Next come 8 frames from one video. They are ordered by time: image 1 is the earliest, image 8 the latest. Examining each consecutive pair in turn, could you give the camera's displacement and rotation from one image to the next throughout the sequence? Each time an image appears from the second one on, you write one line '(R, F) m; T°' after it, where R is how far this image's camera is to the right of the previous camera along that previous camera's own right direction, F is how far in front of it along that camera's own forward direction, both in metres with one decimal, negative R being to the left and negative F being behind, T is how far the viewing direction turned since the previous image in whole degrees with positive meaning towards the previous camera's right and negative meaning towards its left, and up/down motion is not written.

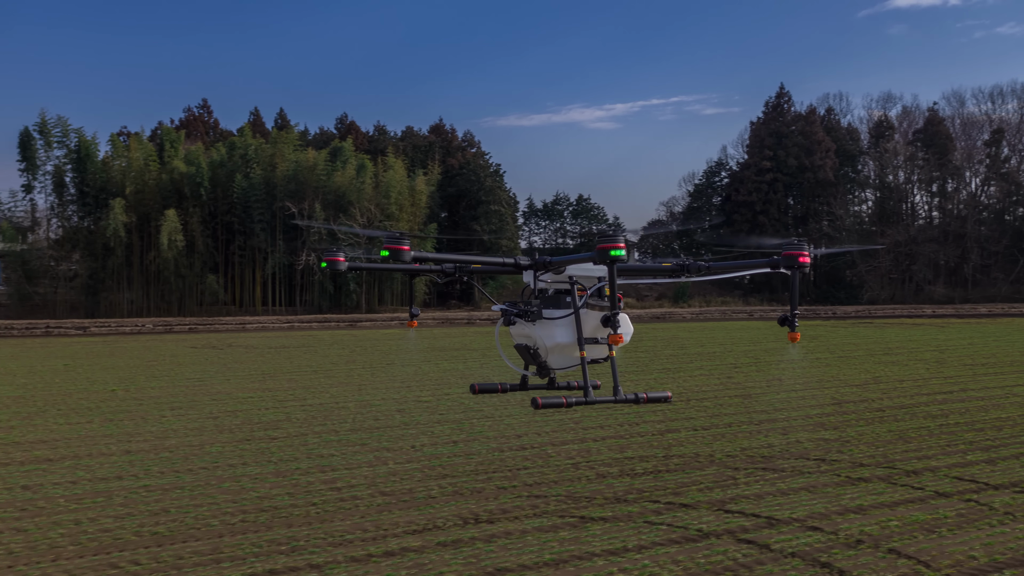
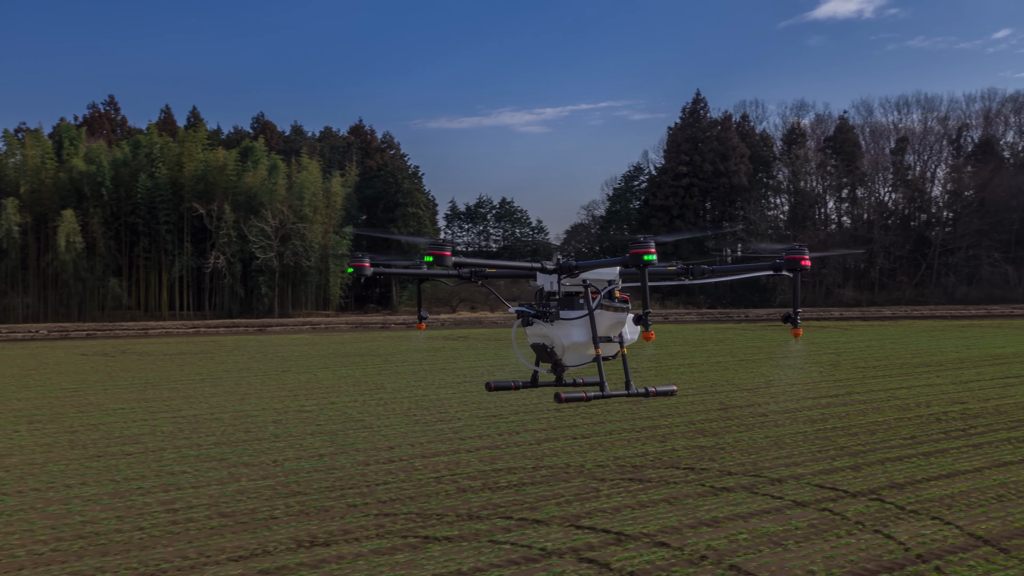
(+0.5, +0.2) m; +5°
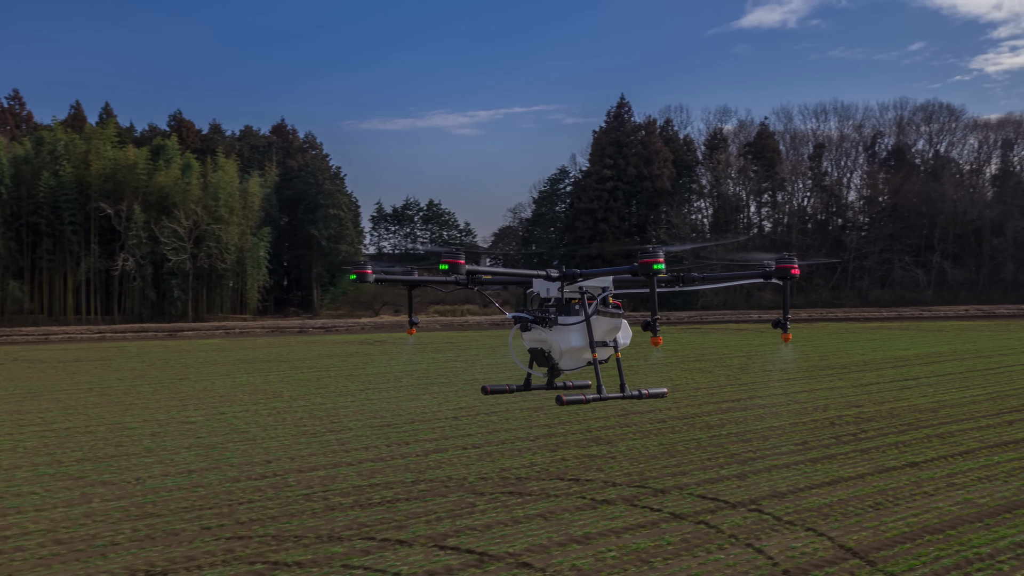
(+0.4, +0.3) m; +4°
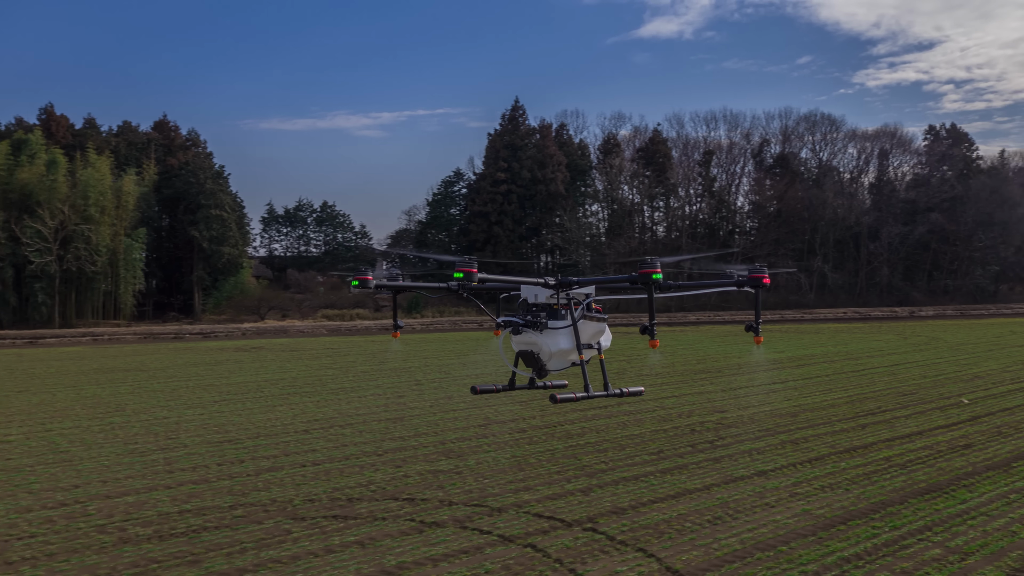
(+0.5, +0.4) m; +6°
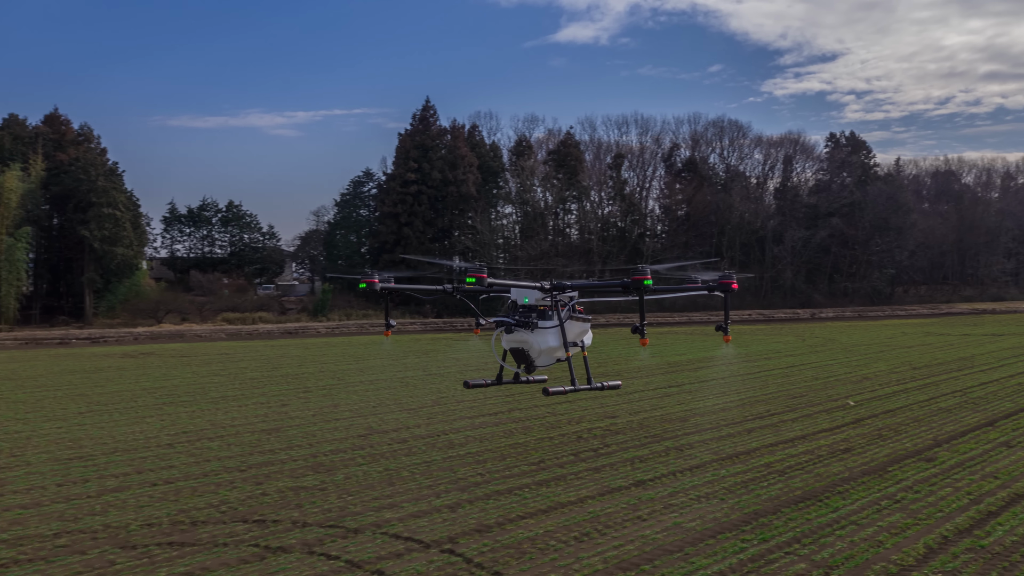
(+0.4, +0.3) m; +5°
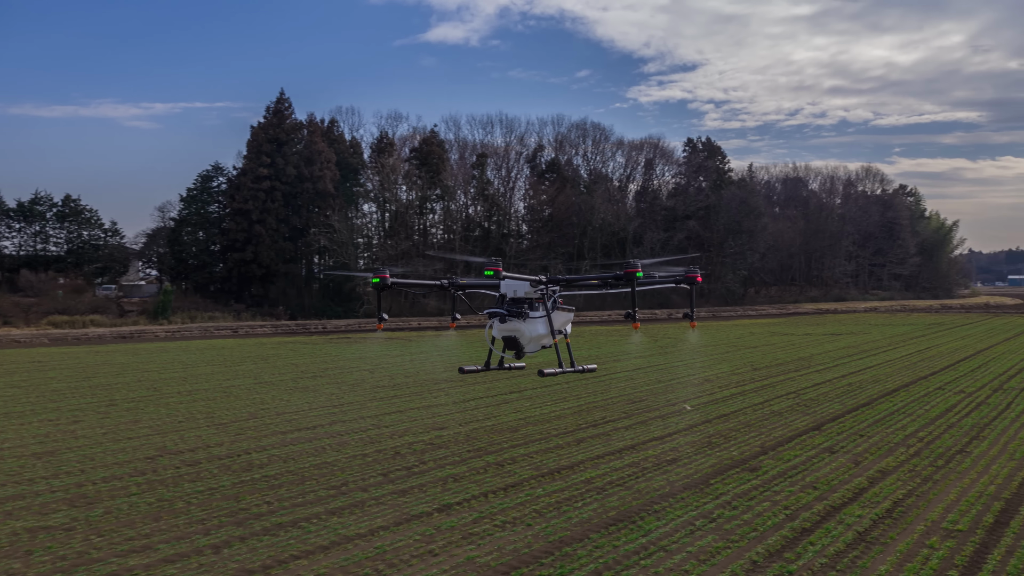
(+0.6, +0.6) m; +8°
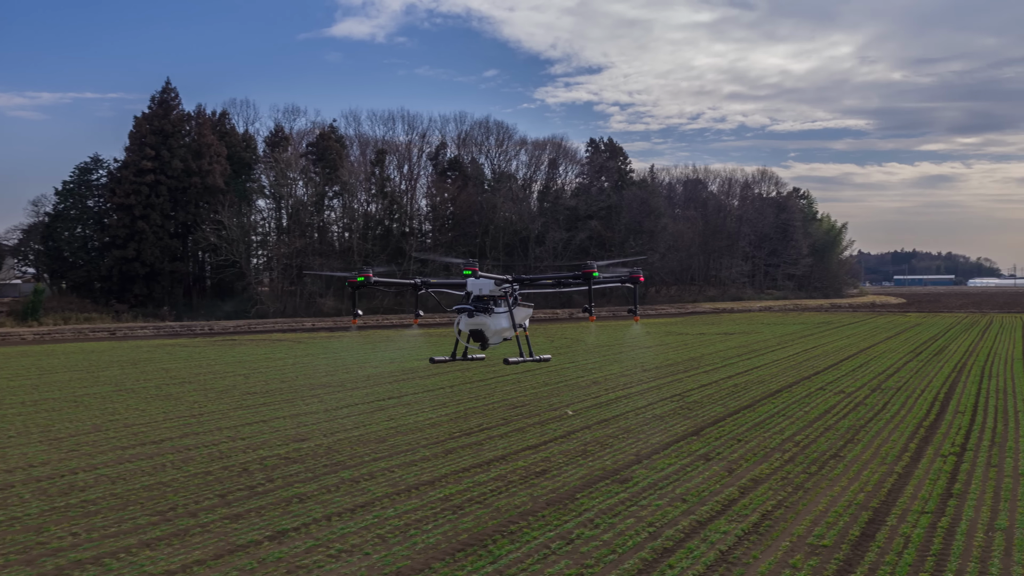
(+0.4, +0.5) m; +6°
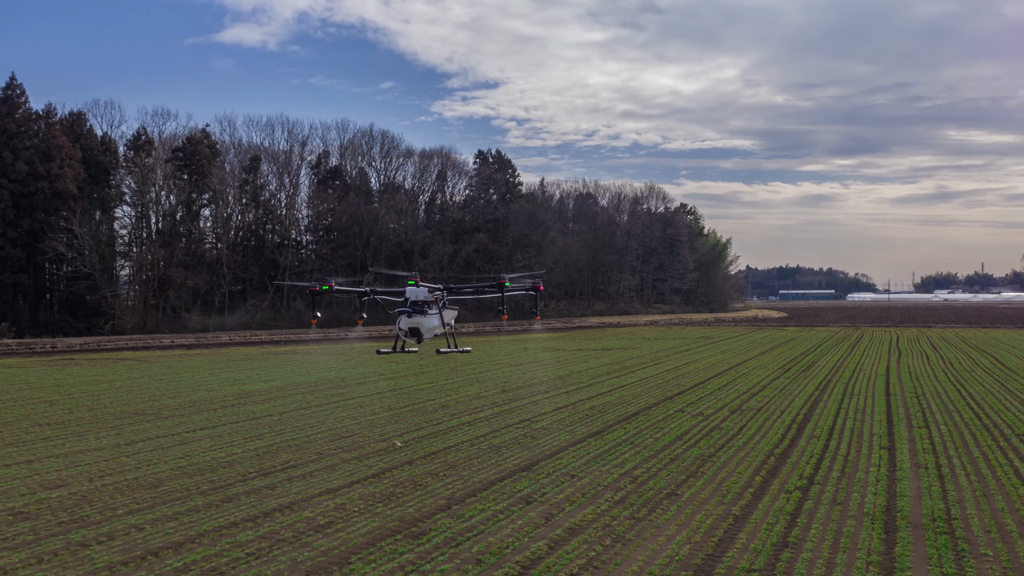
(+0.8, +1.0) m; +7°
